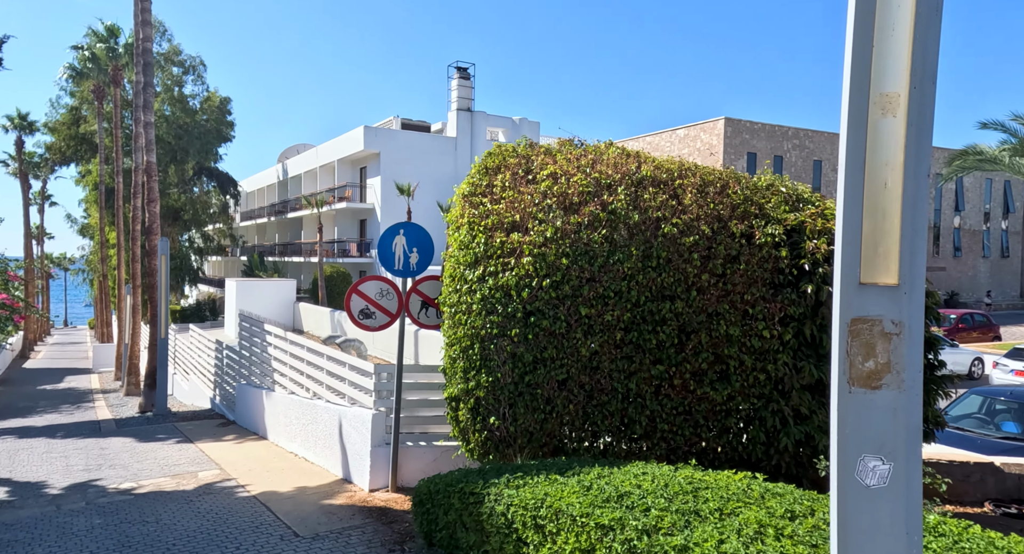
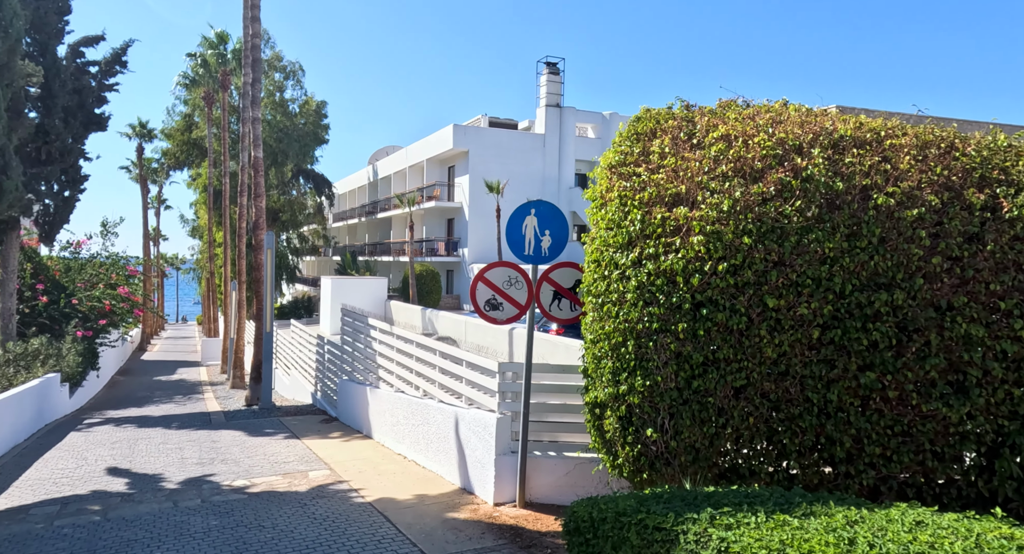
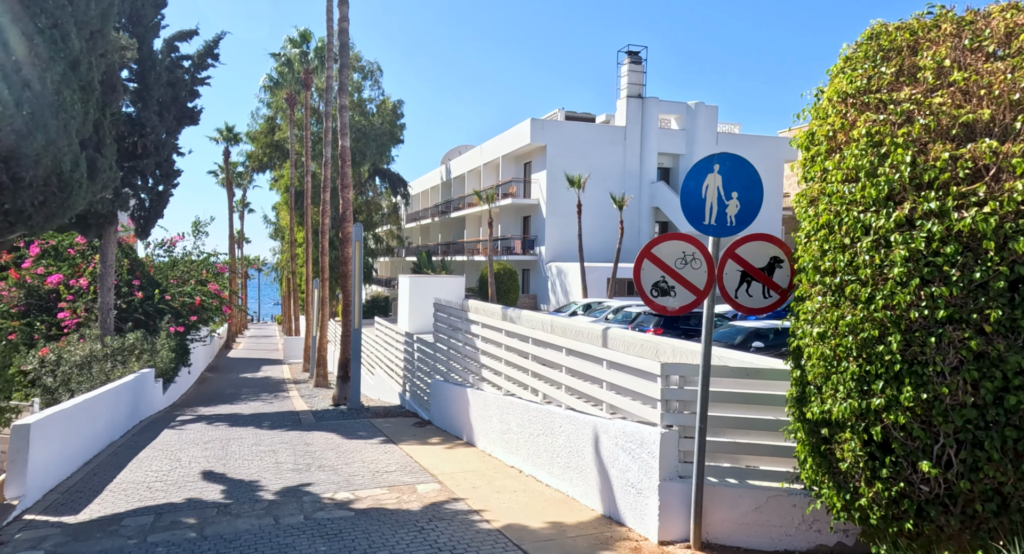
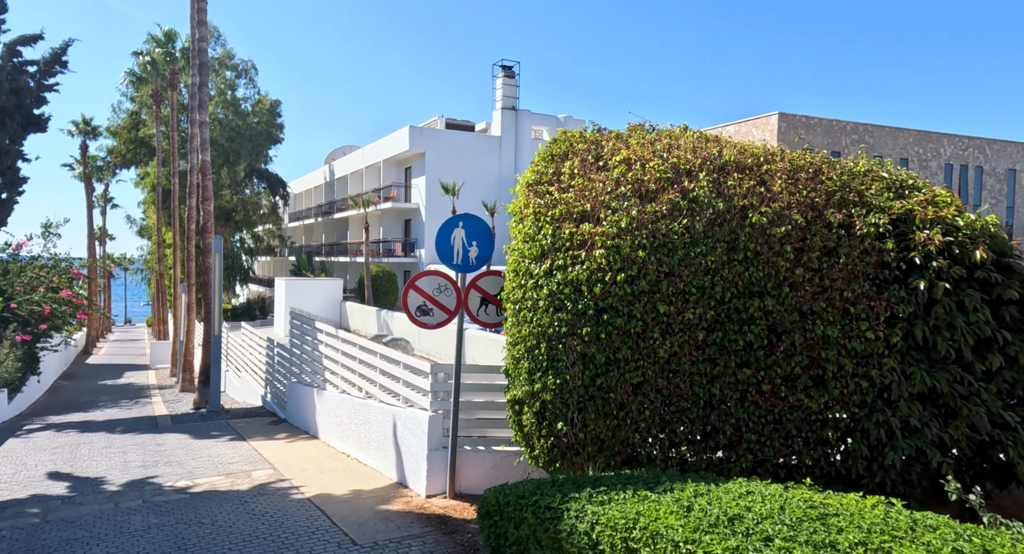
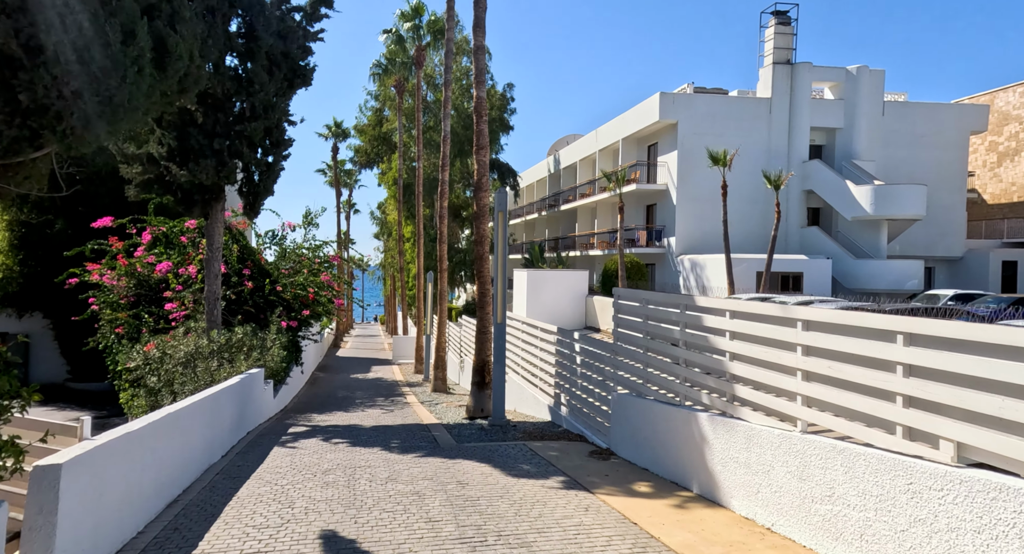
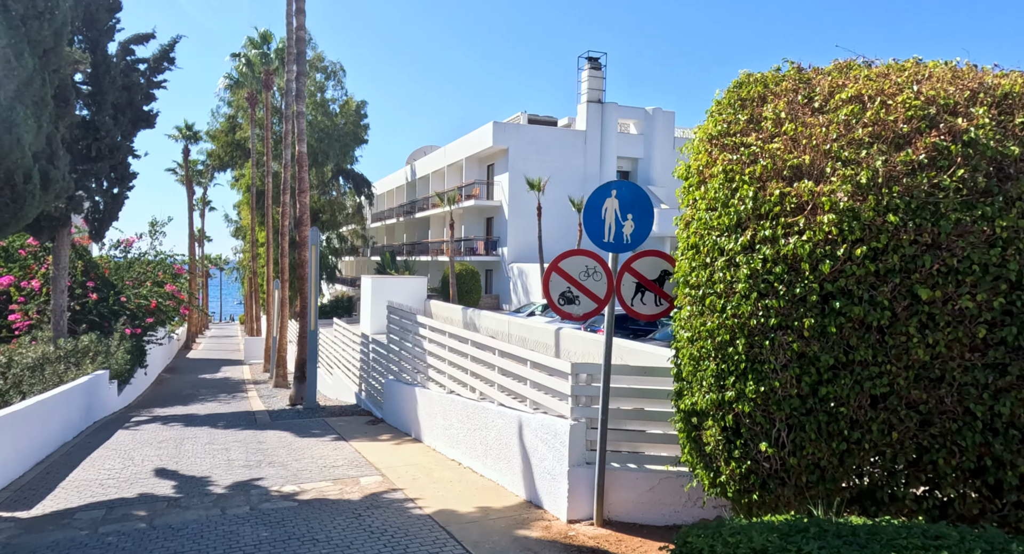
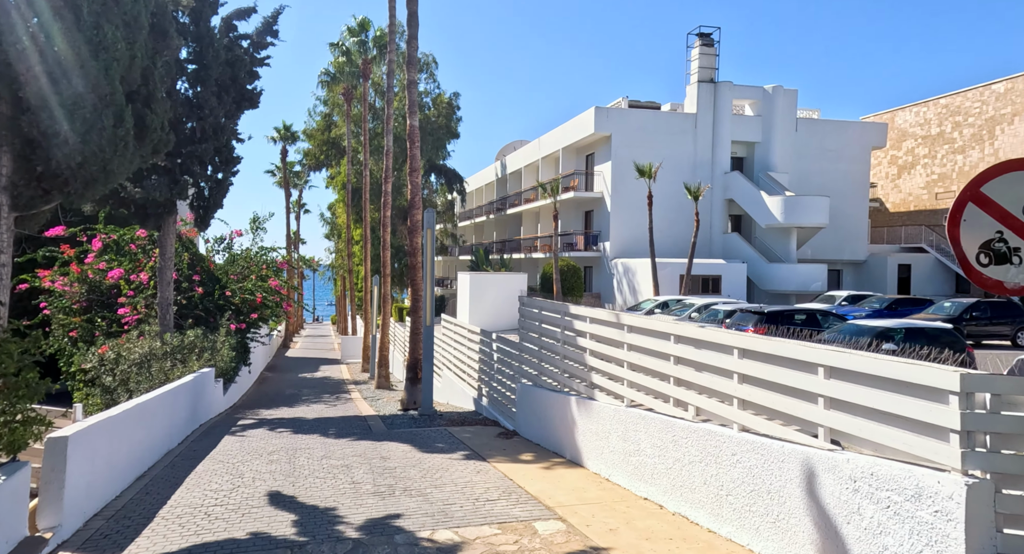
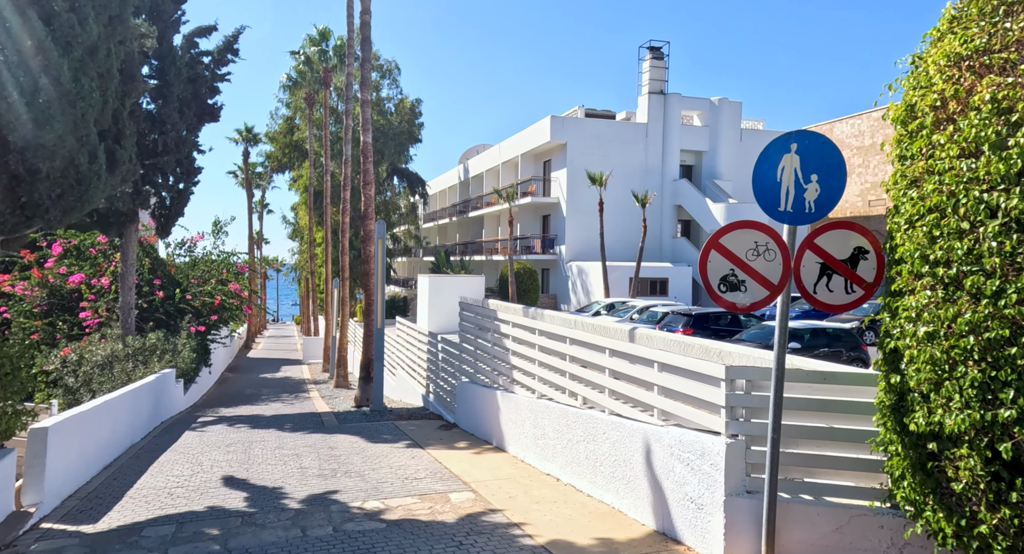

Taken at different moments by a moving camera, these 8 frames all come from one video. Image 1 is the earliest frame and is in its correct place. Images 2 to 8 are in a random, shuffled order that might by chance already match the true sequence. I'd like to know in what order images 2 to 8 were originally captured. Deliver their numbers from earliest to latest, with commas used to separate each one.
4, 2, 6, 3, 8, 7, 5
